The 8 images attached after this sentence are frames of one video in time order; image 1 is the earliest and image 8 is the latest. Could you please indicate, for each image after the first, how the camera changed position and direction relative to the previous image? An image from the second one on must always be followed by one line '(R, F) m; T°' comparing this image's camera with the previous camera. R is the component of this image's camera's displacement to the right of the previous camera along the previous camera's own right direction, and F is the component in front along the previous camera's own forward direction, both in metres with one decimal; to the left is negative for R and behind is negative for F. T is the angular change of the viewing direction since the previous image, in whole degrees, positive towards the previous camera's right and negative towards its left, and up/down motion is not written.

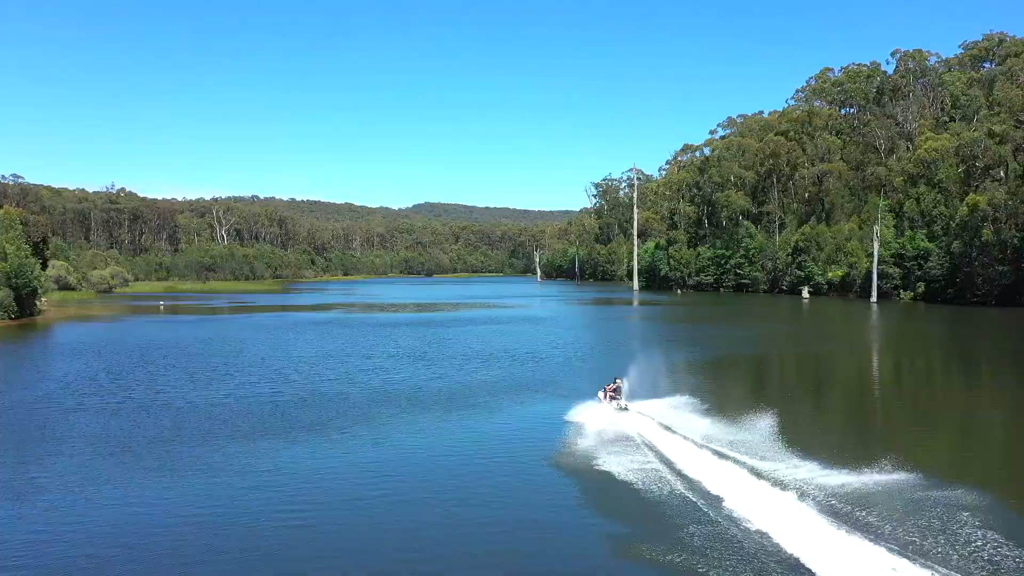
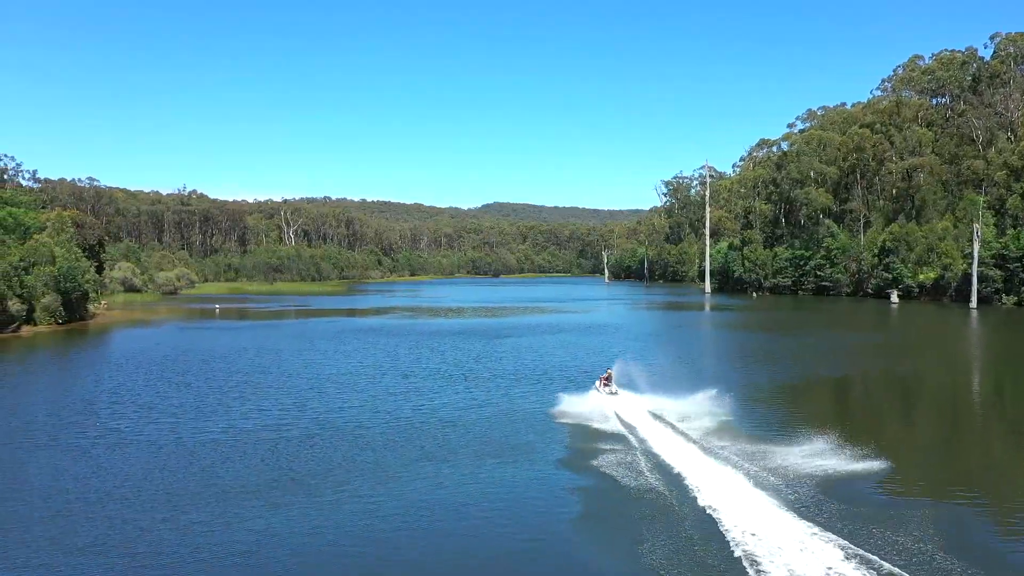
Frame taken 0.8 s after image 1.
(+0.5, +3.2) m; -5°
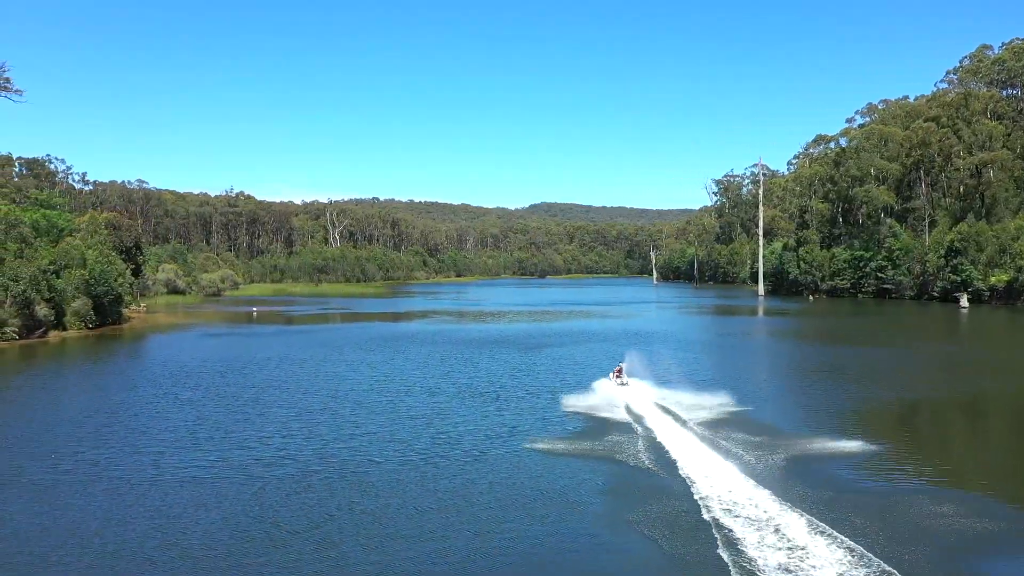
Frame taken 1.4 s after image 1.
(+0.3, +2.3) m; -4°
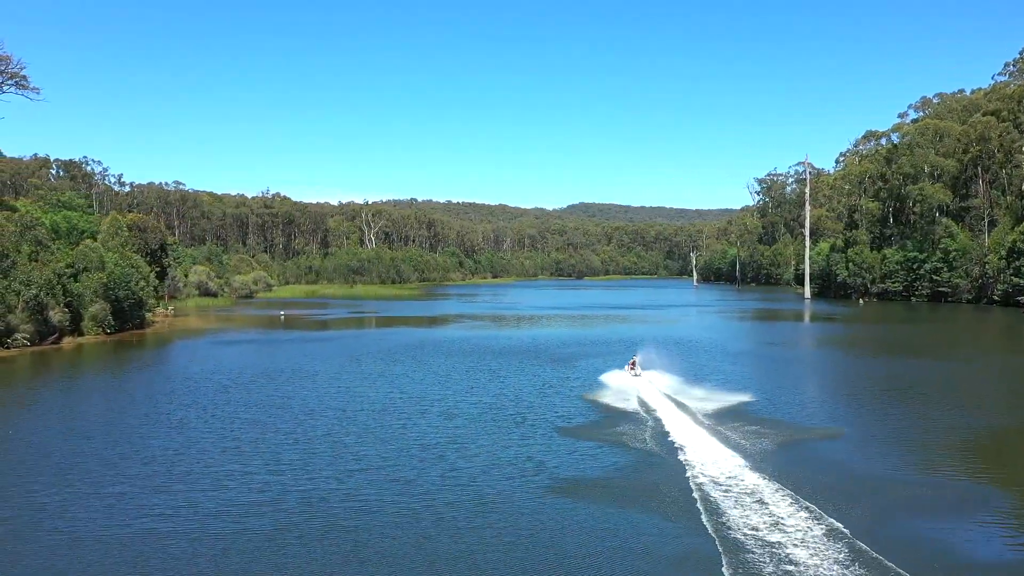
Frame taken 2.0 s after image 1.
(+0.3, +2.3) m; -3°
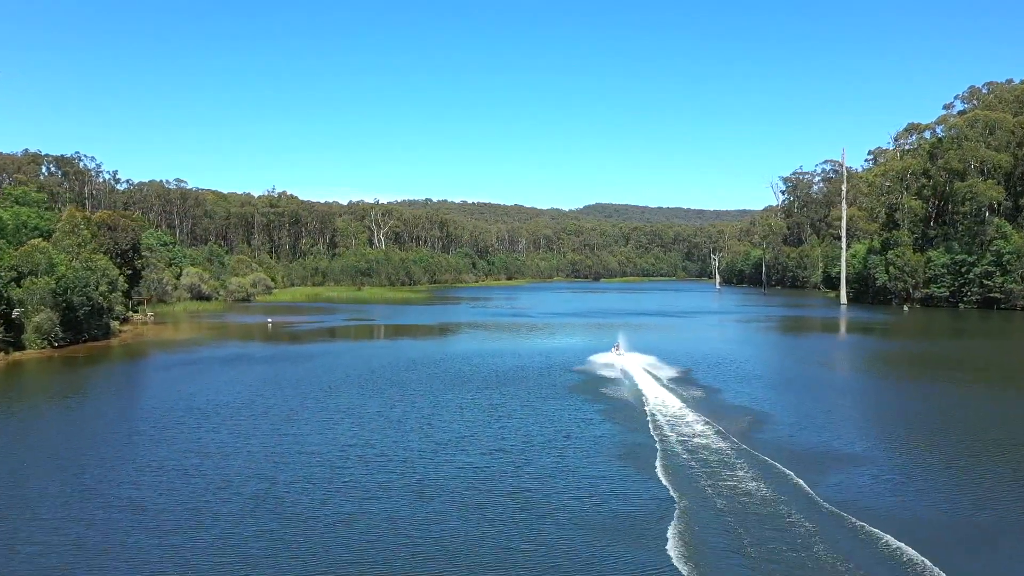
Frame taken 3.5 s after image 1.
(+0.2, +5.5) m; -1°
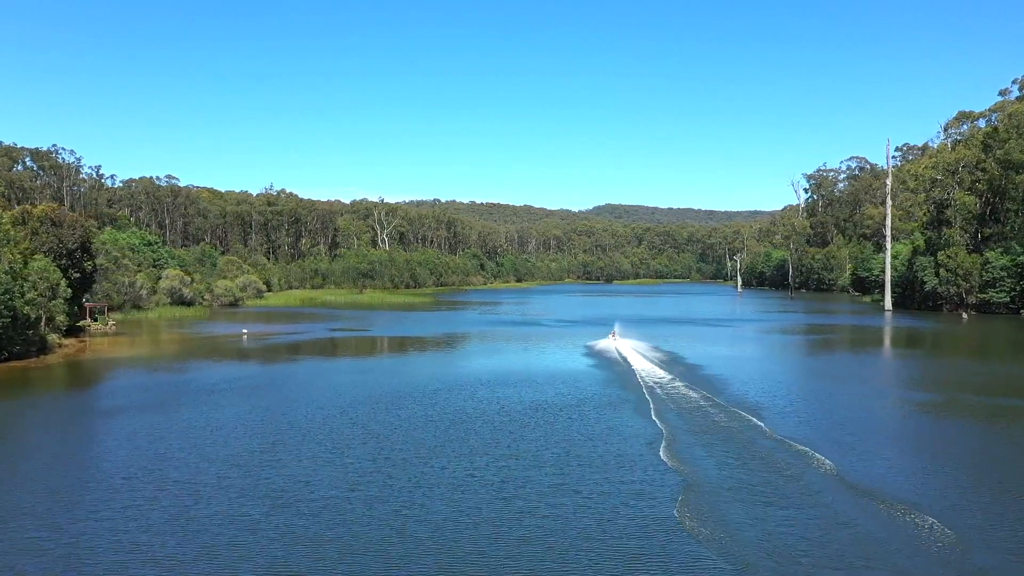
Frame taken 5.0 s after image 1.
(-0.3, +6.9) m; -1°
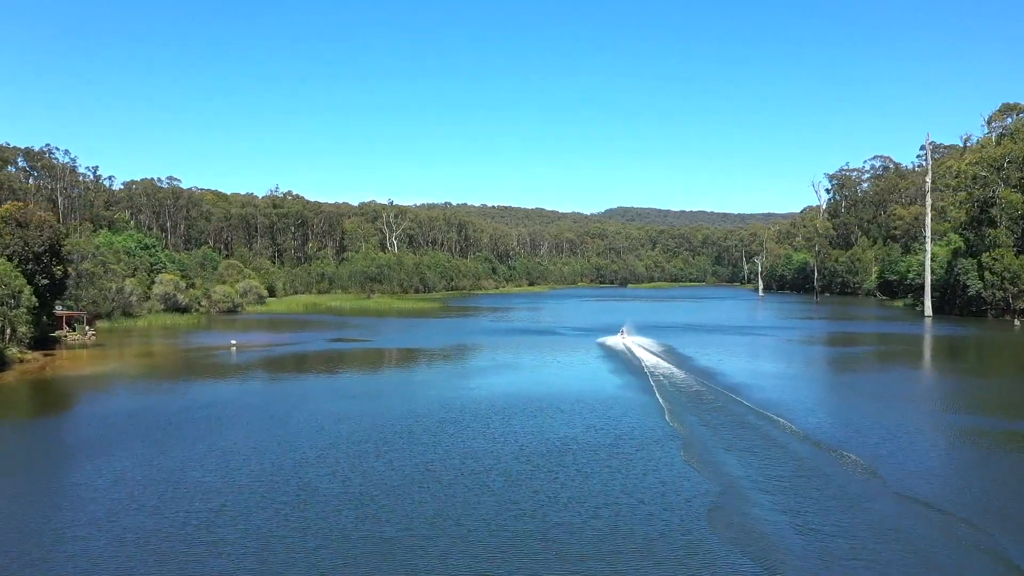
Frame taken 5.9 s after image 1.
(-0.2, +4.2) m; -1°
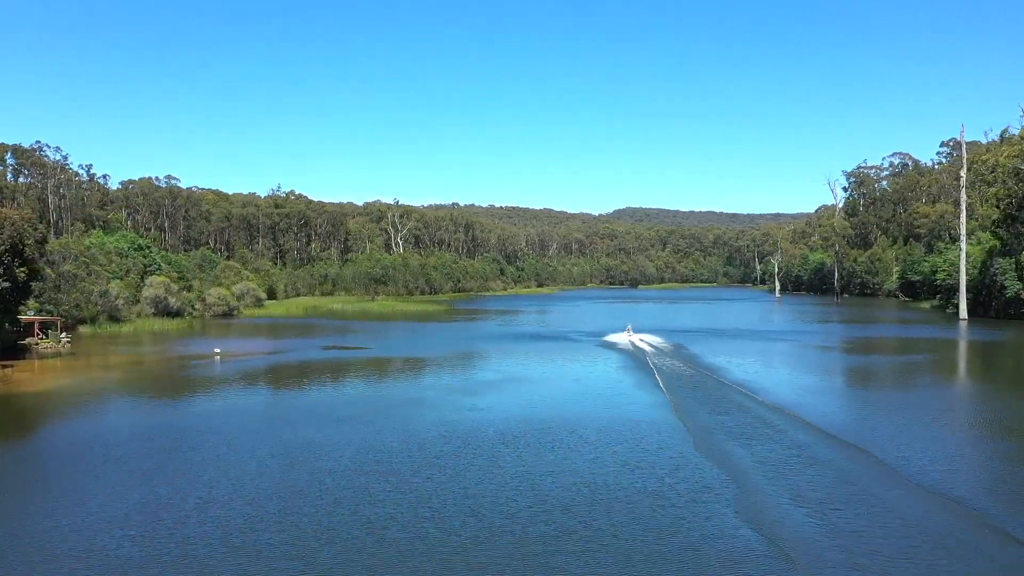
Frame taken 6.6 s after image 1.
(-0.1, +3.6) m; -1°
